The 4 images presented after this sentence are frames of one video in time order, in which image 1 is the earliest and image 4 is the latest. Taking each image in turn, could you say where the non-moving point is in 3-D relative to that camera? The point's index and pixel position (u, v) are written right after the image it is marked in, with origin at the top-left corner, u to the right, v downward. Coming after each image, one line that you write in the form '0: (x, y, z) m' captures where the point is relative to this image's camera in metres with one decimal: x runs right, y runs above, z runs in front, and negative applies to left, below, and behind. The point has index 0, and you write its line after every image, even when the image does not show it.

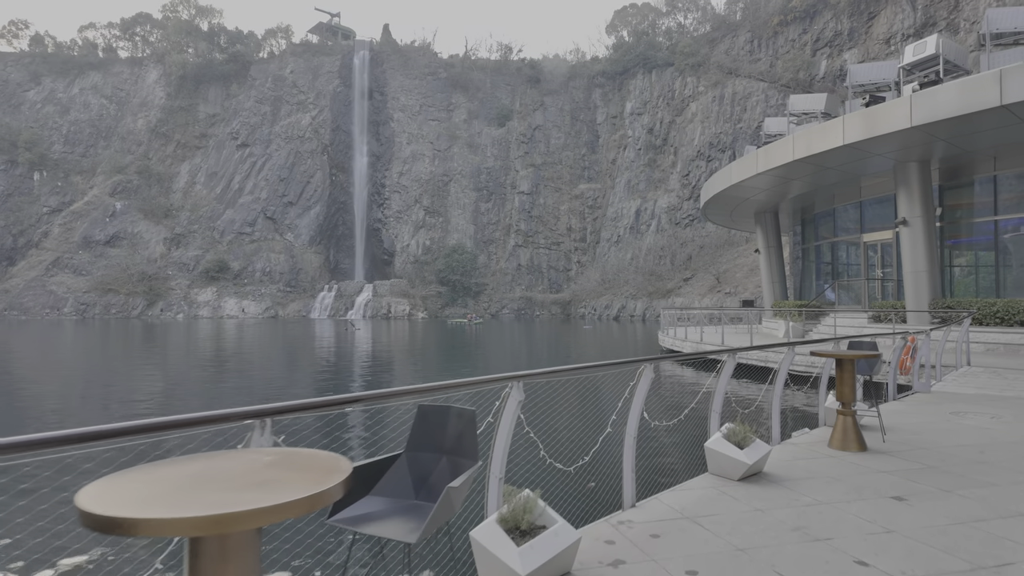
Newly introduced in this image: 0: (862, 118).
0: (+8.1, +4.0, +13.7) m
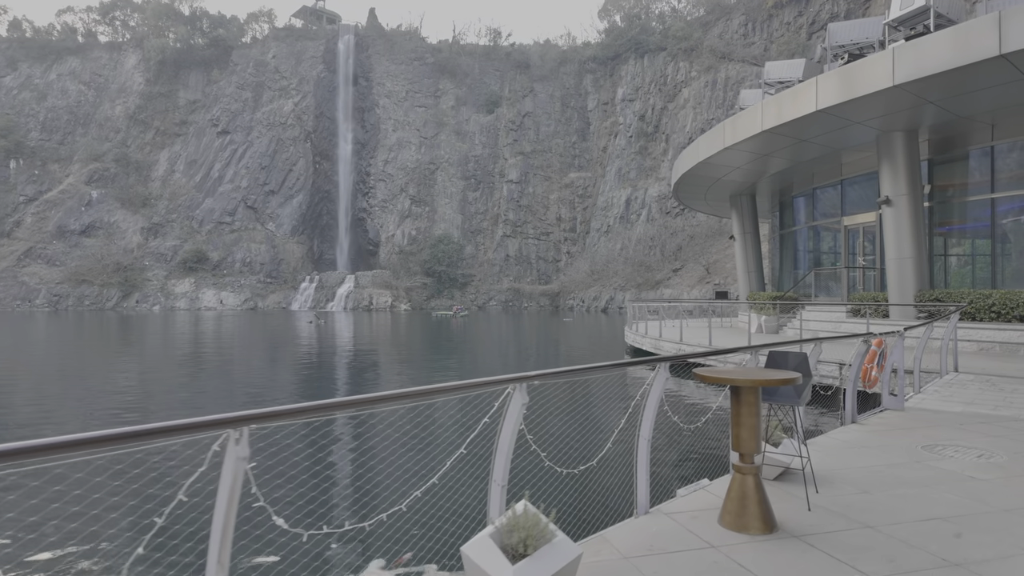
0: (+6.5, +4.2, +11.7) m
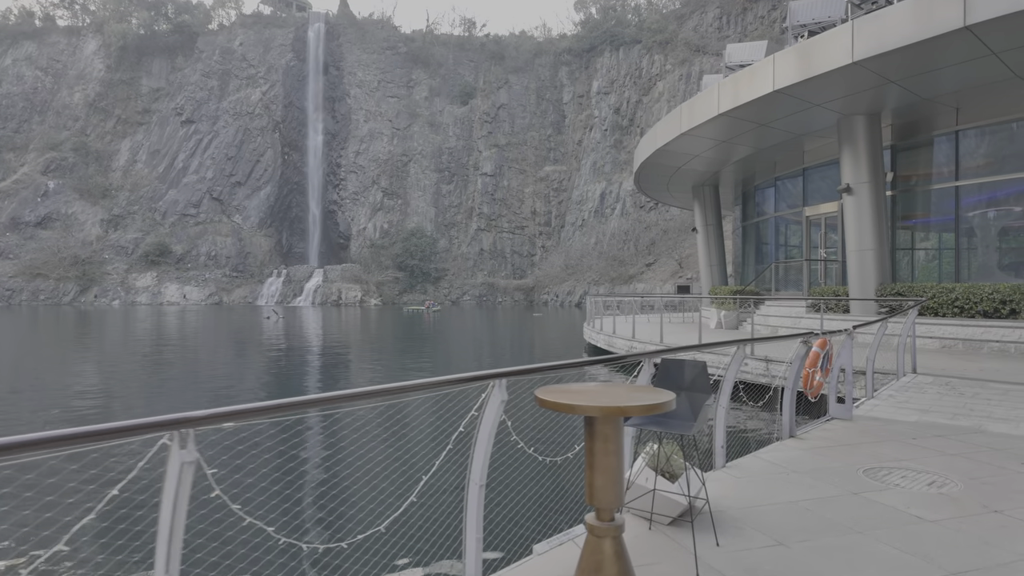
0: (+5.2, +4.3, +10.9) m
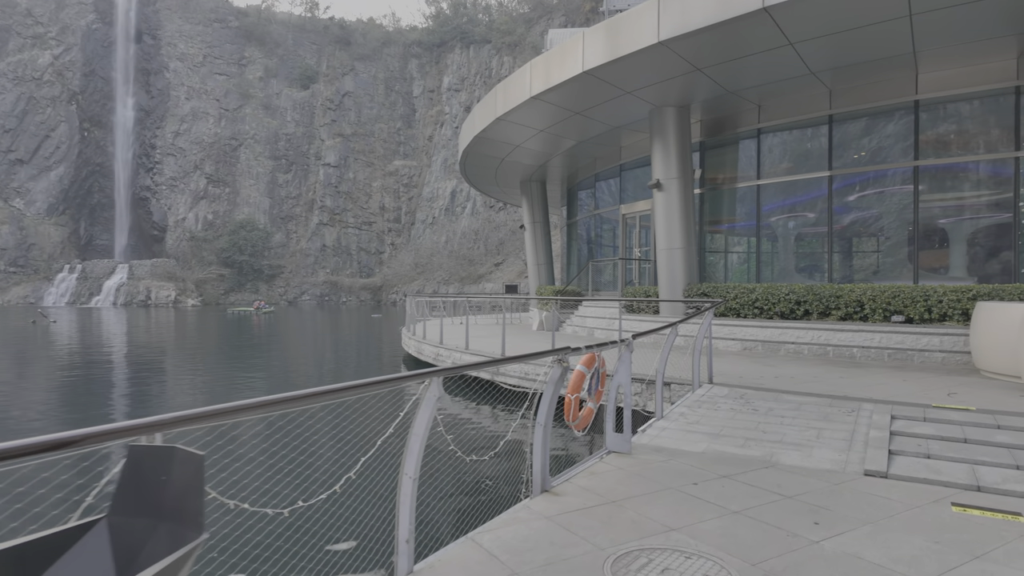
0: (+1.5, +4.3, +9.9) m
